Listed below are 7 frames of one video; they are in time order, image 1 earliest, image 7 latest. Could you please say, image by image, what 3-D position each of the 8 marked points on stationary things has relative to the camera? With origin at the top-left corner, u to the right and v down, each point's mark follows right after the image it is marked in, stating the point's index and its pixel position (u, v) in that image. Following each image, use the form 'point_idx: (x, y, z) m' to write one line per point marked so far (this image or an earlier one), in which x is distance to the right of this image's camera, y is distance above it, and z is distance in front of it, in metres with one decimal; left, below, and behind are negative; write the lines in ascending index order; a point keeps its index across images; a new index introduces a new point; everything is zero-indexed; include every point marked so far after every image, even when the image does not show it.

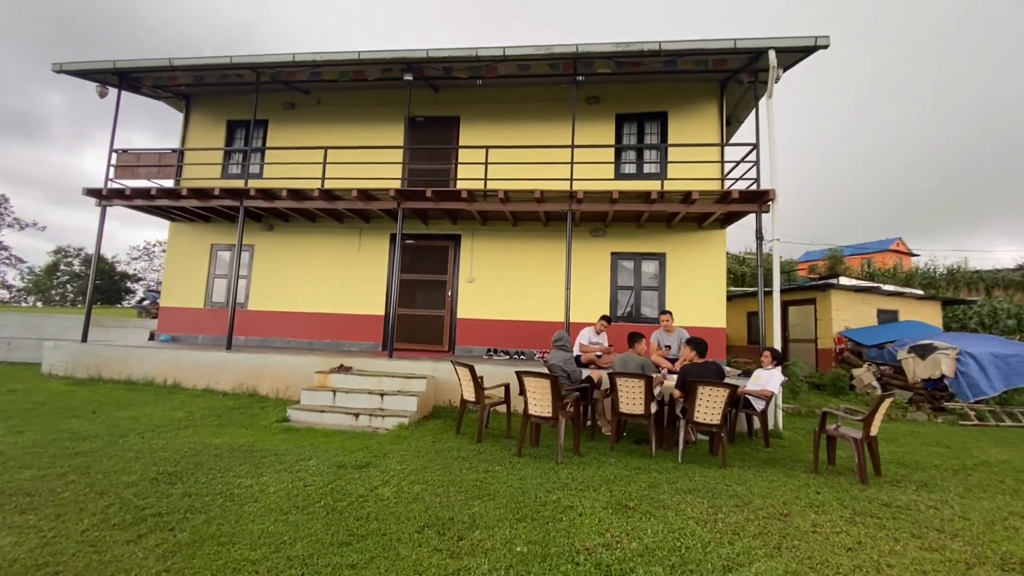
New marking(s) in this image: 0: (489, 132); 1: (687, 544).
0: (-0.5, +3.0, +9.5) m
1: (+1.3, -1.8, +3.4) m
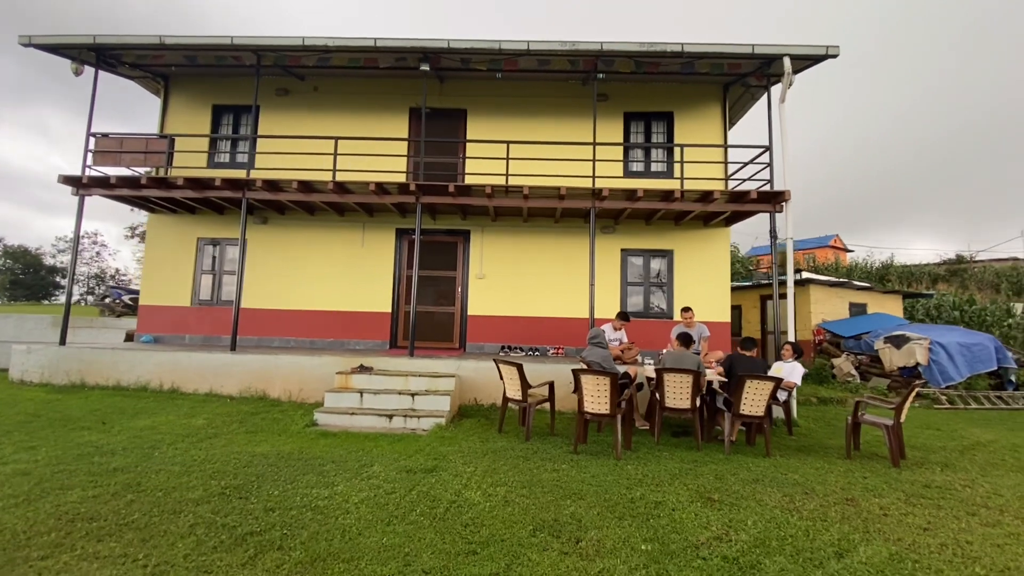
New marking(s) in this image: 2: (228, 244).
0: (-0.3, +3.1, +9.4) m
1: (+2.1, -1.8, +3.6) m
2: (-5.5, +0.8, +9.4) m
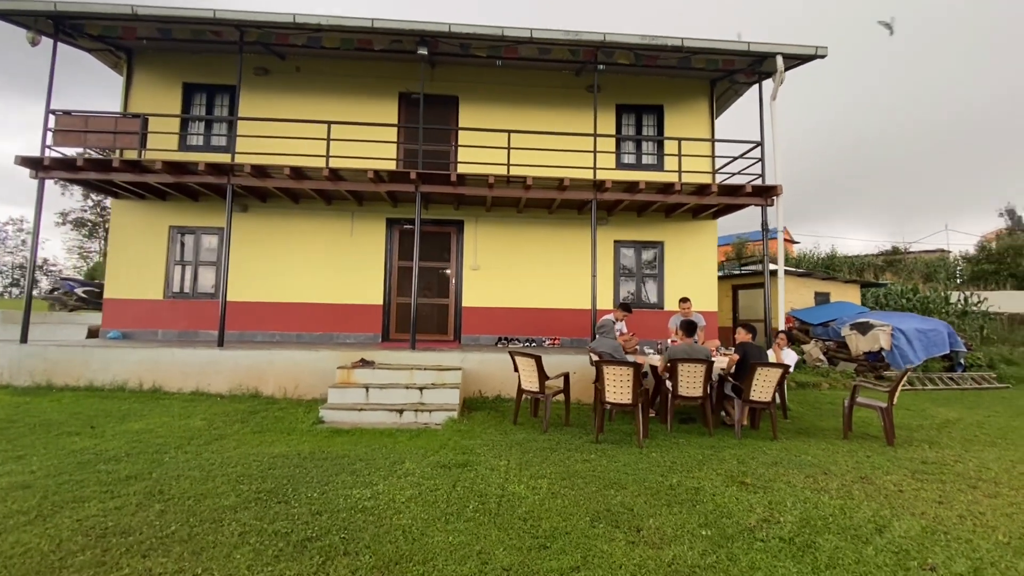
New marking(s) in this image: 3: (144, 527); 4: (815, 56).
0: (-0.4, +3.3, +9.2) m
1: (+2.5, -1.7, +3.8) m
2: (-5.6, +1.0, +8.8) m
3: (-2.4, -1.6, +3.2) m
4: (+4.8, +3.7, +7.7) m
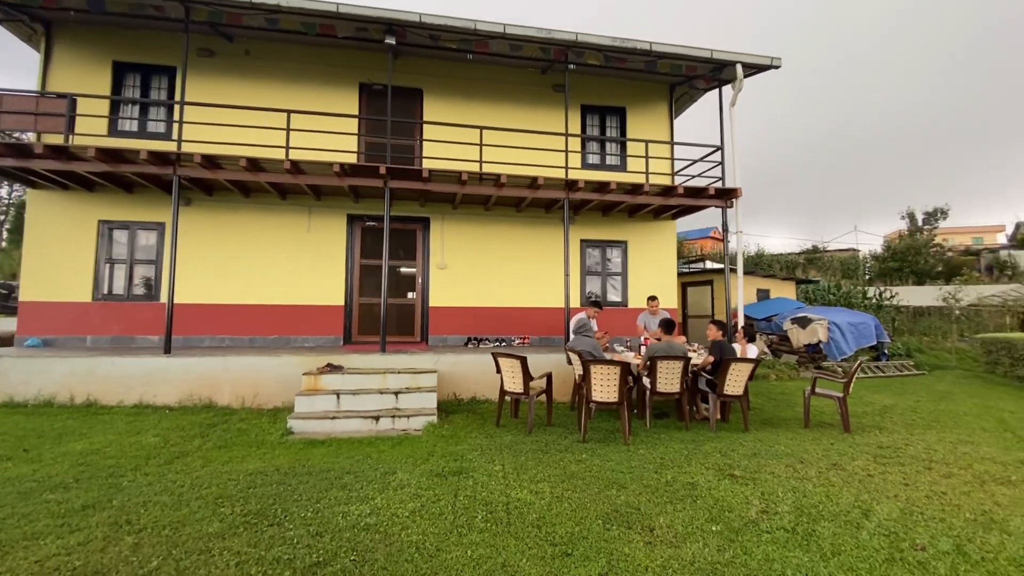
0: (-1.0, +3.3, +9.0) m
1: (+2.5, -1.7, +4.0) m
2: (-6.1, +1.0, +8.0) m
3: (-2.3, -1.6, +2.8) m
4: (+4.3, +3.7, +8.1) m
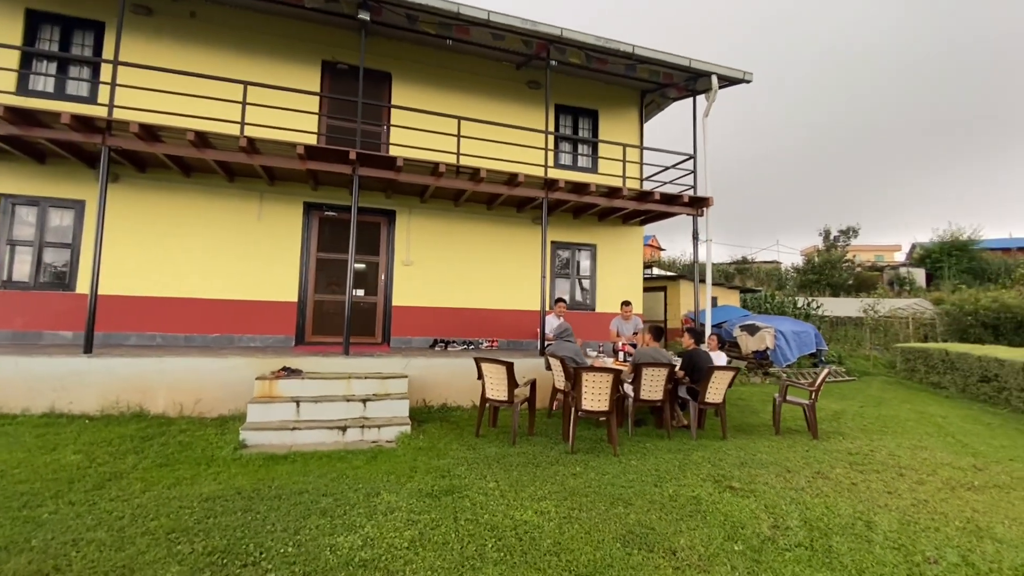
0: (-1.5, +3.3, +8.5) m
1: (+2.5, -1.8, +4.0) m
2: (-6.5, +1.2, +6.8) m
3: (-2.1, -1.5, +2.2) m
4: (+3.9, +3.6, +8.3) m
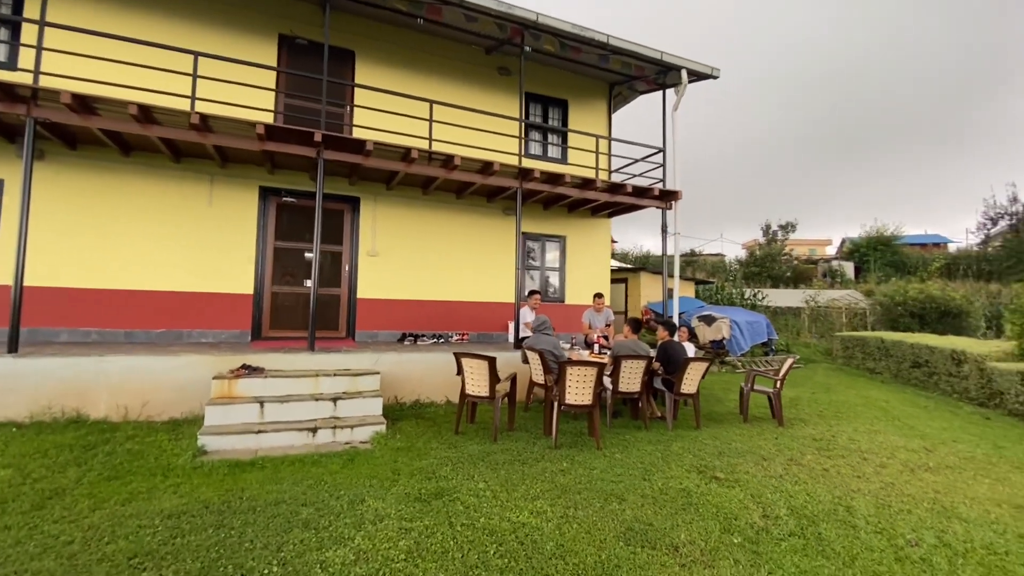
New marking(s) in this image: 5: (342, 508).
0: (-2.0, +3.5, +8.1) m
1: (+2.4, -1.8, +4.1) m
2: (-6.8, +1.3, +6.0) m
3: (-1.9, -1.5, +1.8) m
4: (+3.4, +3.7, +8.4) m
5: (-1.2, -1.6, +3.5) m
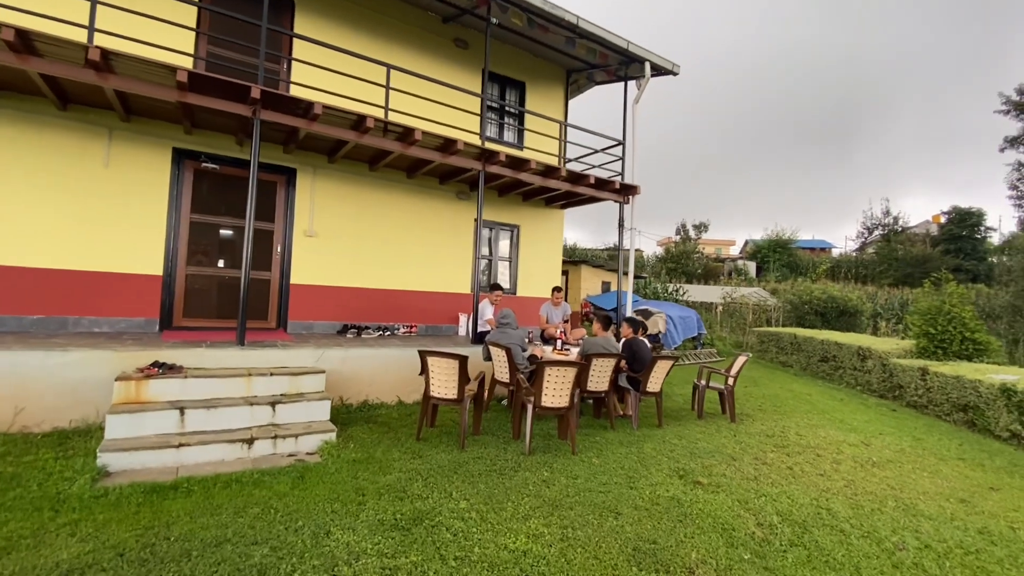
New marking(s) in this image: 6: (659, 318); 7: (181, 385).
0: (-2.6, +3.7, +7.2) m
1: (+2.3, -1.8, +4.0) m
2: (-7.0, +1.6, +4.3) m
3: (-1.7, -1.5, +1.1) m
4: (+2.7, +3.8, +8.4) m
5: (-1.2, -1.5, +2.8) m
6: (+3.9, -0.8, +12.7) m
7: (-3.0, -0.9, +4.4) m
